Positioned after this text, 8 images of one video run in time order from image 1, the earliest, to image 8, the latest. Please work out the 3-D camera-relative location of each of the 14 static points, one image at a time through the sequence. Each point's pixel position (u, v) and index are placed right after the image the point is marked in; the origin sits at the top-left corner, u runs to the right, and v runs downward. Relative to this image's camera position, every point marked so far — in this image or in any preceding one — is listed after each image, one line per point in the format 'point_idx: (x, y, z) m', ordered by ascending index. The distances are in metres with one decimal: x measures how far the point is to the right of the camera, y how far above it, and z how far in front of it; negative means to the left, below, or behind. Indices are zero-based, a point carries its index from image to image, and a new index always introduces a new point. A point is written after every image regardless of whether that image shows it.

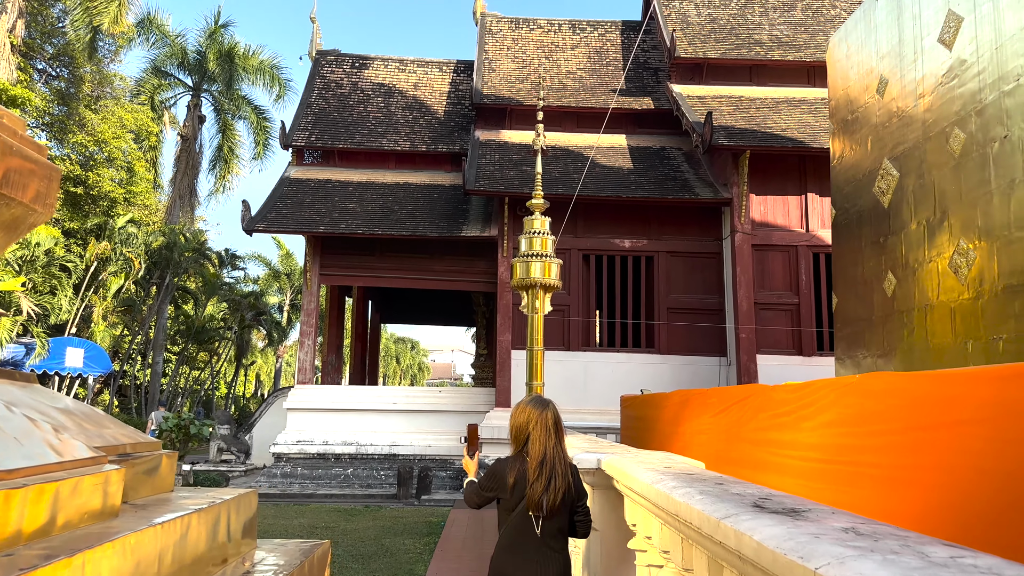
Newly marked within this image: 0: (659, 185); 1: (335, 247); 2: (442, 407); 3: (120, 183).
0: (+2.1, +1.5, +10.8) m
1: (-2.7, +0.6, +11.5) m
2: (-1.0, -1.8, +11.0) m
3: (-8.8, +2.3, +16.9) m
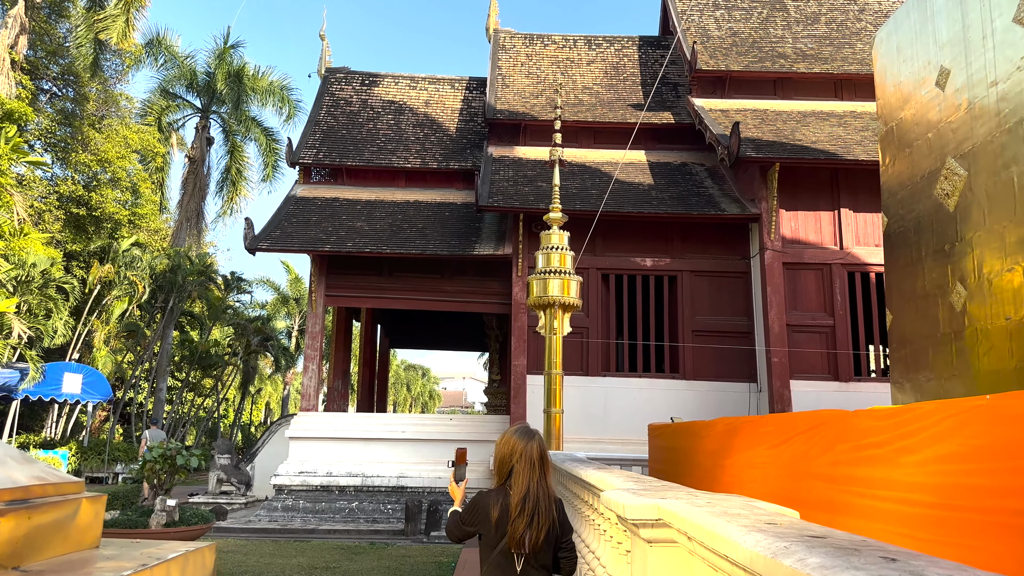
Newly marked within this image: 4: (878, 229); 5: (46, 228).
0: (+2.3, +1.2, +10.2) m
1: (-2.5, +0.3, +11.0) m
2: (-0.8, -2.0, +10.3) m
3: (-8.5, +1.8, +16.6) m
4: (+4.8, +0.8, +9.9) m
5: (-9.5, +1.3, +15.0) m
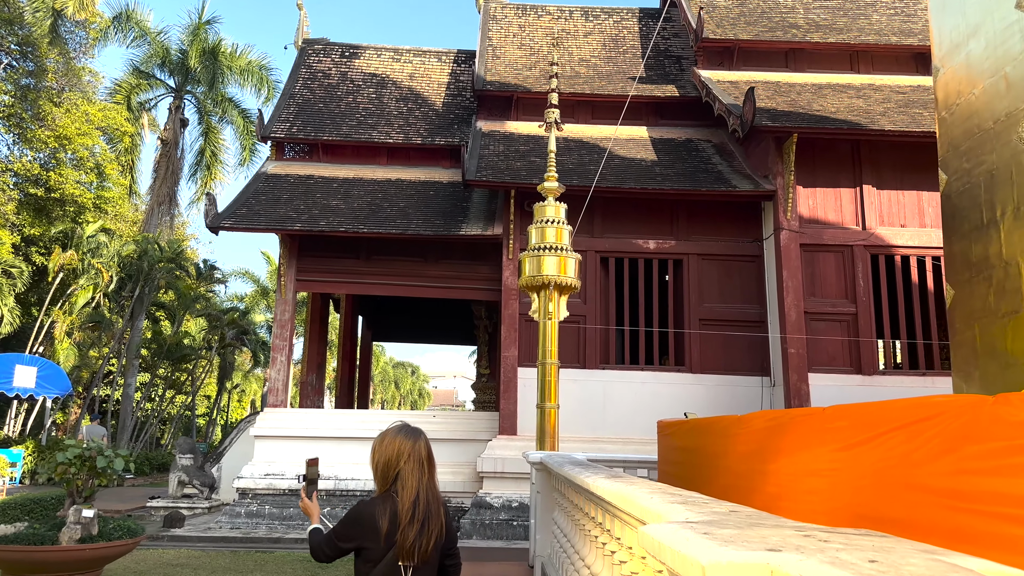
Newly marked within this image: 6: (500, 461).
0: (+2.2, +1.4, +9.3) m
1: (-2.6, +0.5, +10.0) m
2: (-1.0, -1.8, +9.4) m
3: (-8.7, +2.1, +15.5) m
4: (+4.7, +1.0, +9.0) m
5: (-9.7, +1.5, +13.9) m
6: (-0.1, -2.0, +8.5) m
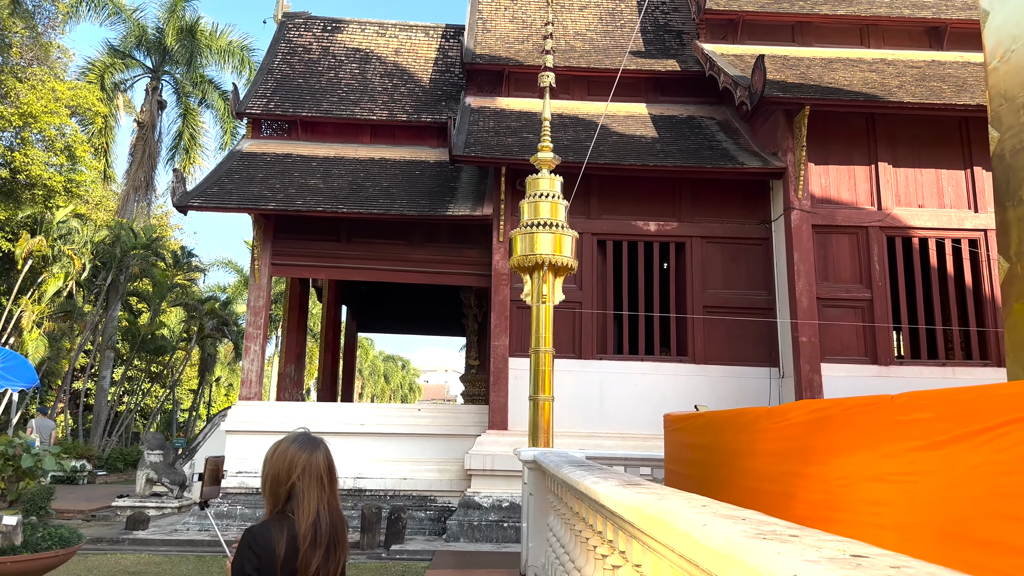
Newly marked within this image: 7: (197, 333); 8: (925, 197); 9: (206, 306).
0: (+2.1, +1.6, +8.7) m
1: (-2.7, +0.7, +9.4) m
2: (-1.1, -1.7, +8.8) m
3: (-8.9, +2.3, +14.8) m
4: (+4.6, +1.1, +8.4) m
5: (-9.8, +1.7, +13.2) m
6: (-0.2, -1.8, +7.9) m
7: (-8.0, -1.1, +19.1) m
8: (+4.6, +1.0, +8.4) m
9: (-7.7, -0.5, +18.8) m
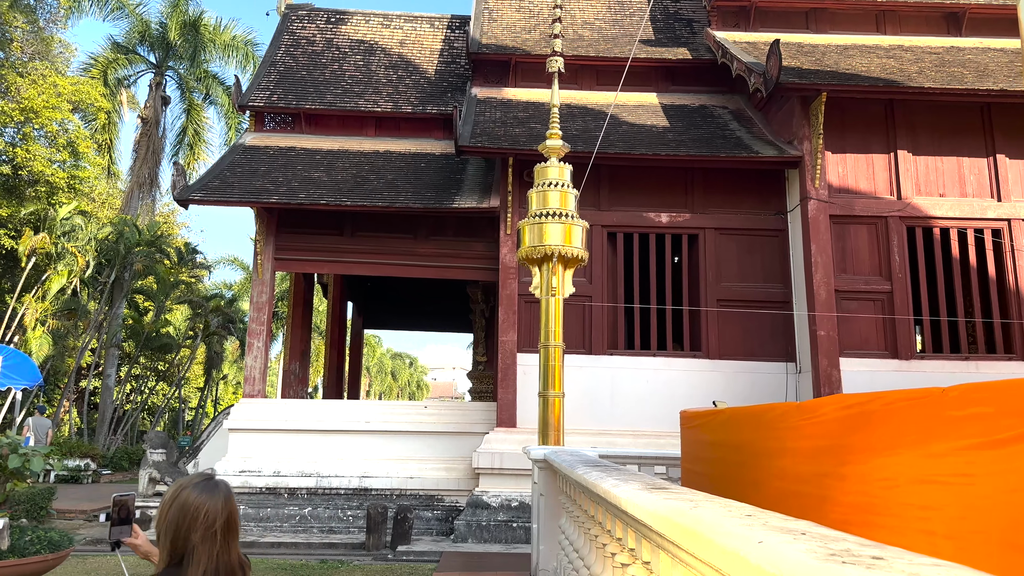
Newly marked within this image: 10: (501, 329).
0: (+2.2, +1.6, +8.5) m
1: (-2.7, +0.8, +9.2) m
2: (-1.0, -1.6, +8.6) m
3: (-8.8, +2.3, +14.7) m
4: (+4.7, +1.2, +8.1) m
5: (-9.7, +1.8, +13.1) m
6: (-0.1, -1.7, +7.7) m
7: (-7.8, -1.1, +19.0) m
8: (+4.7, +1.1, +8.1) m
9: (-7.5, -0.4, +18.7) m
10: (-0.1, -0.5, +8.3) m
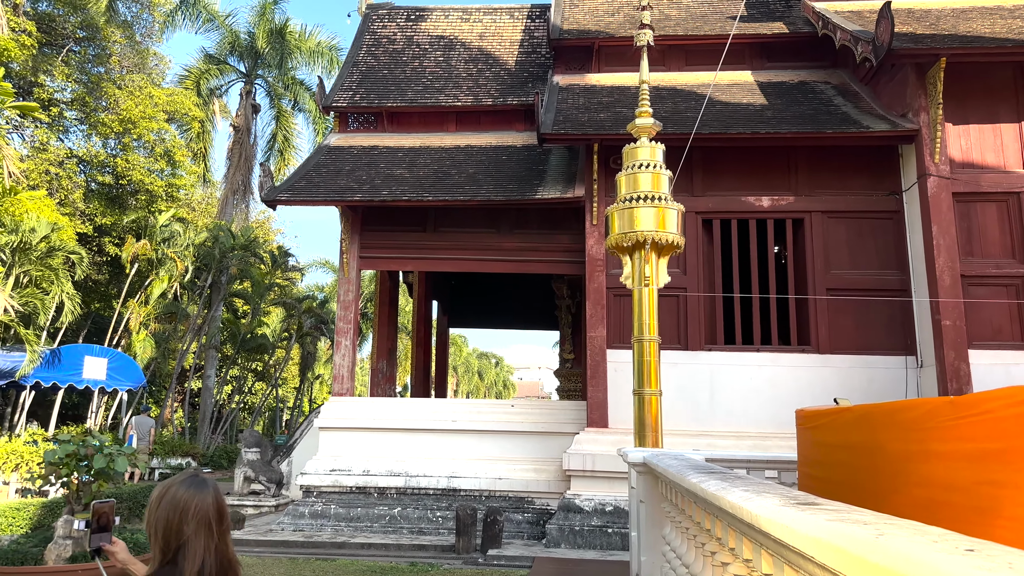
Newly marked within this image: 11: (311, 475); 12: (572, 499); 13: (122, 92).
0: (+3.1, +1.8, +7.9) m
1: (-1.6, +0.8, +9.1) m
2: (0.0, -1.5, +8.3) m
3: (-7.1, +2.2, +15.2) m
4: (+5.5, +1.4, +7.2) m
5: (-8.2, +1.7, +13.7) m
6: (+0.8, -1.7, +7.4) m
7: (-5.6, -1.1, +19.4) m
8: (+5.6, +1.3, +7.2) m
9: (-5.3, -0.4, +19.1) m
10: (+0.8, -0.4, +7.9) m
11: (-2.2, -2.1, +8.4) m
12: (+0.6, -2.1, +7.3) m
13: (-7.4, +3.7, +14.4) m
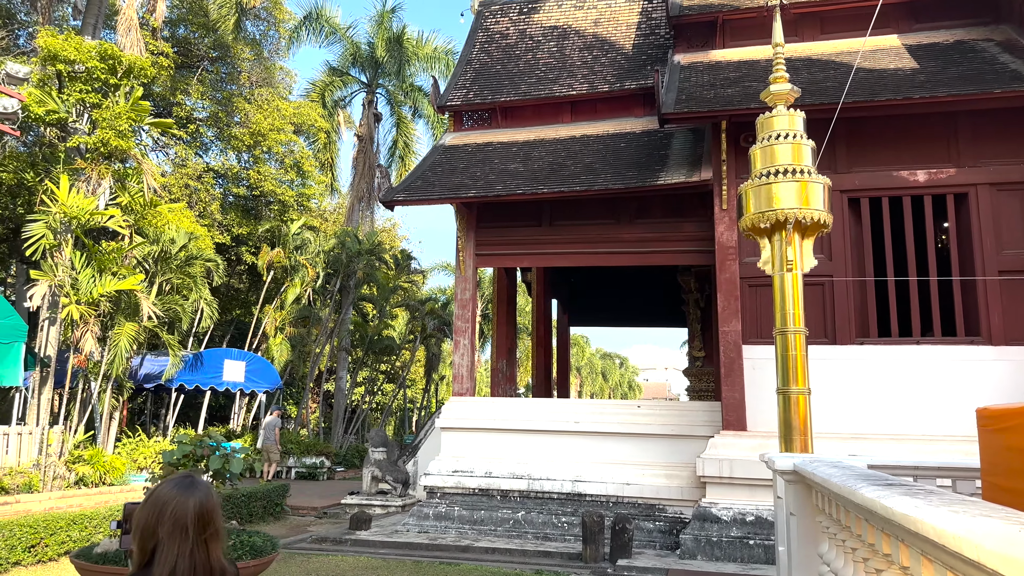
0: (+4.2, +1.9, +6.9) m
1: (-0.2, +0.8, +8.9) m
2: (+1.4, -1.5, +7.8) m
3: (-4.7, +2.1, +15.8) m
4: (+6.5, +1.6, +5.9) m
5: (-5.9, +1.5, +14.5) m
6: (+1.9, -1.6, +6.8) m
7: (-2.4, -1.2, +19.7) m
8: (+6.6, +1.5, +5.9) m
9: (-2.2, -0.5, +19.4) m
10: (+2.1, -0.3, +7.3) m
11: (-0.9, -2.1, +8.2) m
12: (+1.8, -2.0, +6.8) m
13: (-5.1, +3.5, +15.1) m
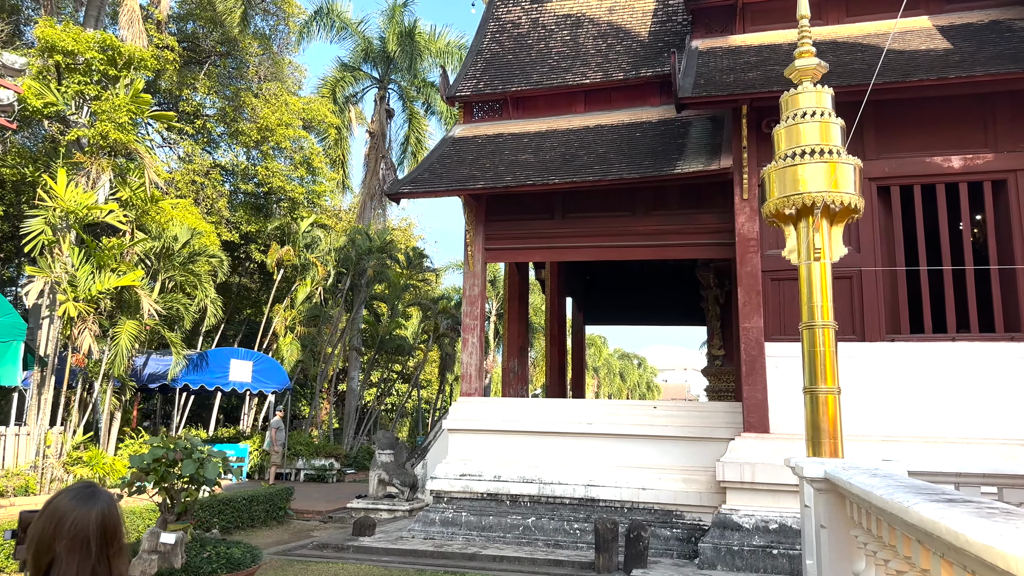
0: (+4.3, +2.0, +6.5) m
1: (-0.1, +0.9, +8.5) m
2: (+1.5, -1.4, +7.4) m
3: (-4.4, +2.2, +15.6) m
4: (+6.6, +1.7, +5.4) m
5: (-5.7, +1.5, +14.3) m
6: (+2.0, -1.5, +6.4) m
7: (-2.0, -1.2, +19.4) m
8: (+6.6, +1.6, +5.4) m
9: (-1.8, -0.5, +19.1) m
10: (+2.1, -0.2, +6.9) m
11: (-0.7, -2.0, +7.9) m
12: (+1.8, -1.9, +6.4) m
13: (-4.9, +3.6, +14.8) m
